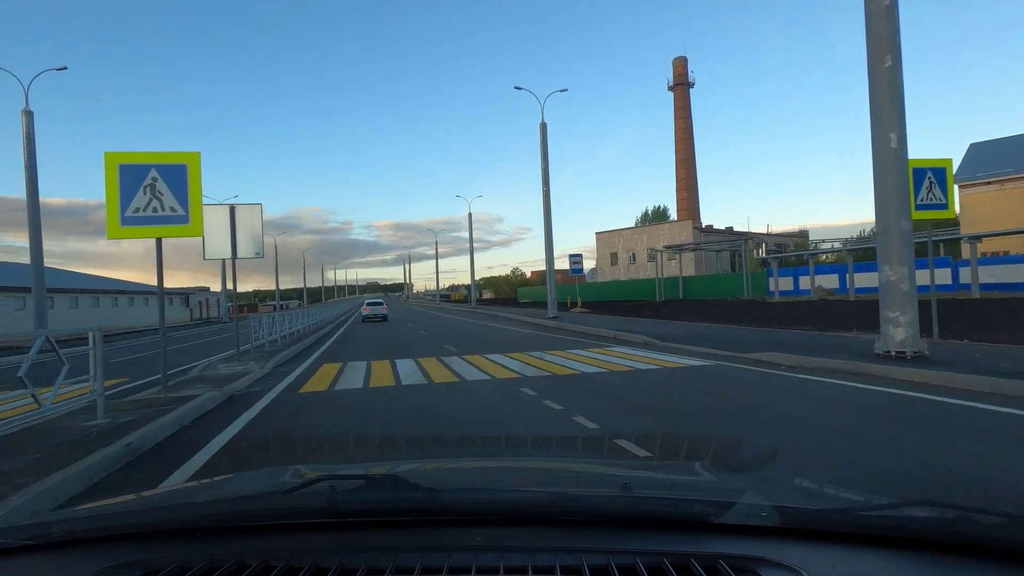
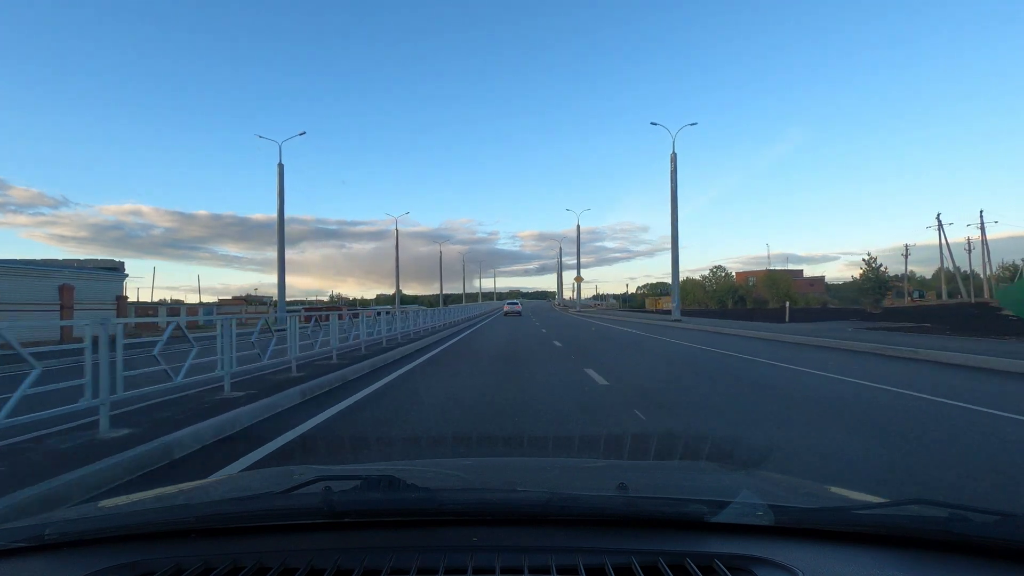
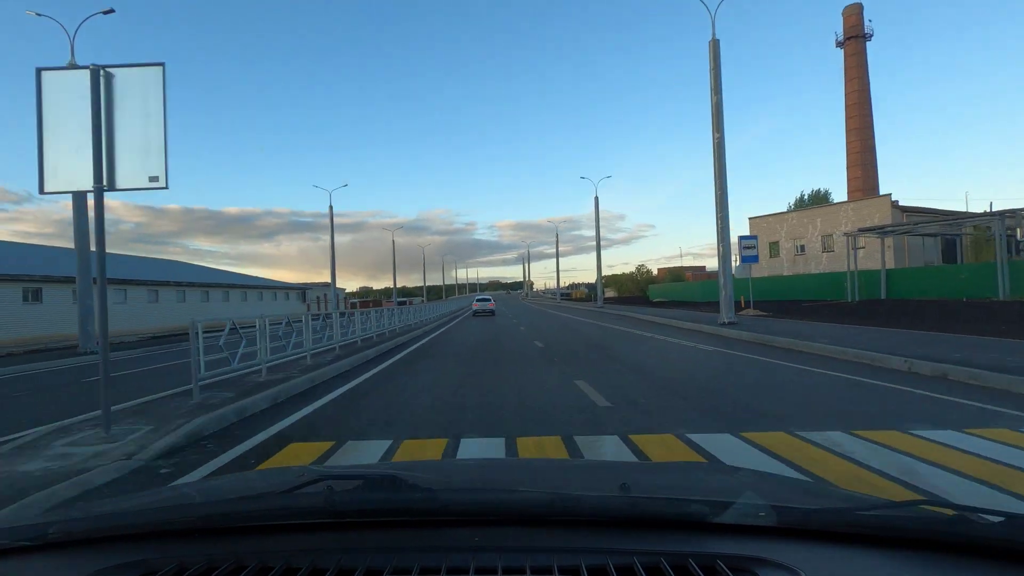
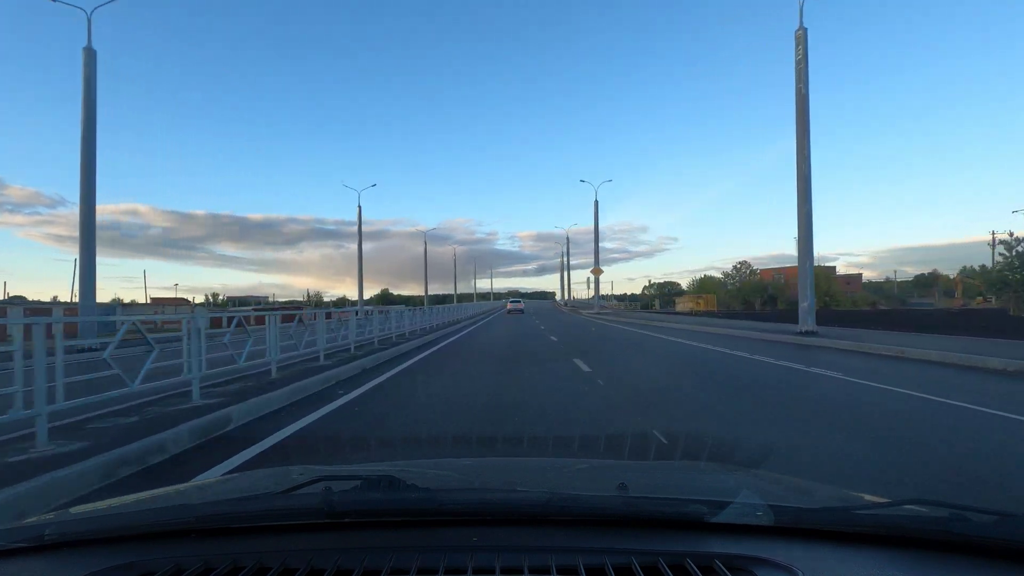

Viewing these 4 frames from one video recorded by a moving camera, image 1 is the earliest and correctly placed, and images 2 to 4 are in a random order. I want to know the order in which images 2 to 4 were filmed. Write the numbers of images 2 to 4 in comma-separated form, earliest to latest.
3, 2, 4
